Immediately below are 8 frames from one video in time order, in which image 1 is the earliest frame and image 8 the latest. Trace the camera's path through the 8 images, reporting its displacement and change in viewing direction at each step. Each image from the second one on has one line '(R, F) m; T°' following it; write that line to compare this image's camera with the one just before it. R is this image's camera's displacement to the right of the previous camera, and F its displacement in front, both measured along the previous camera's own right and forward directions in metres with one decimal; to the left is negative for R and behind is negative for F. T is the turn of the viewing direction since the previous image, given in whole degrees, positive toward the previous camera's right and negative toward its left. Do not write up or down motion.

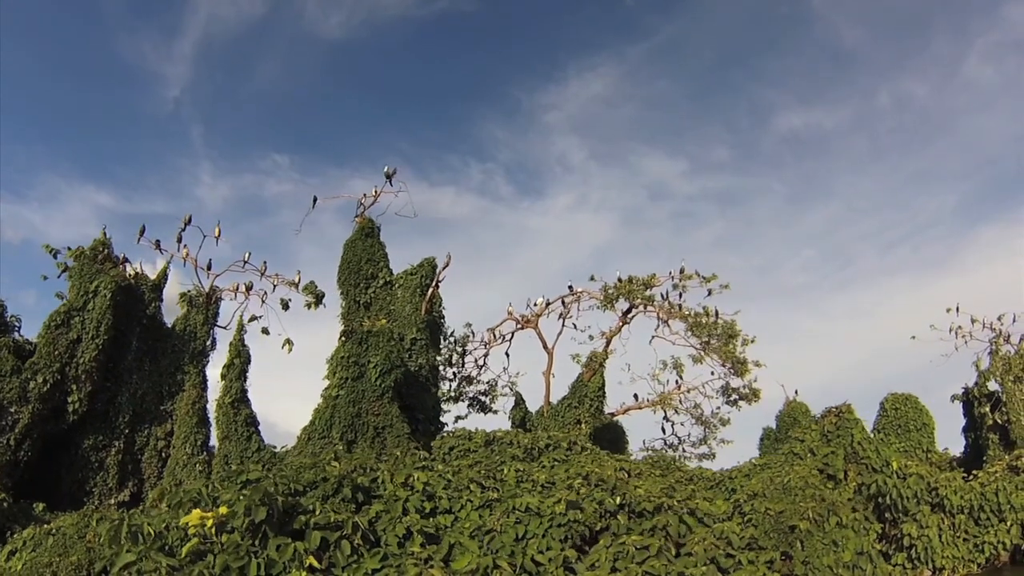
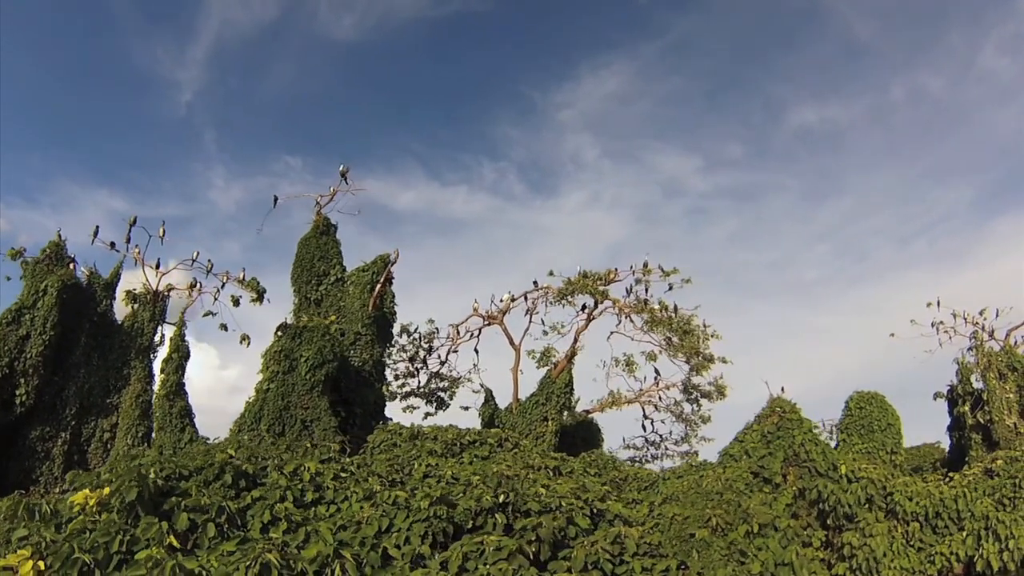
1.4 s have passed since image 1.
(+1.2, -0.1) m; -4°
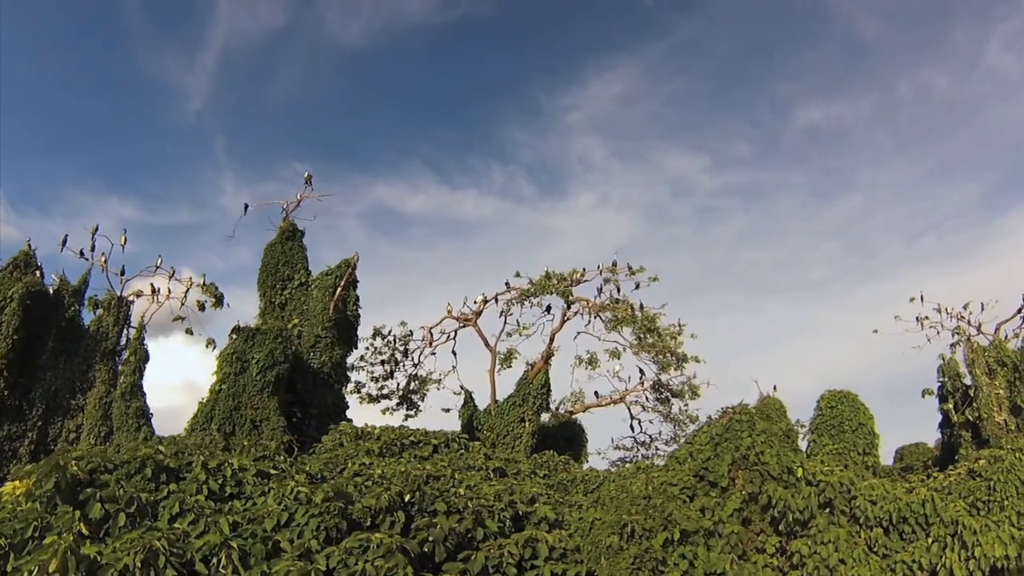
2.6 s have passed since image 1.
(+1.0, 0.0) m; -3°
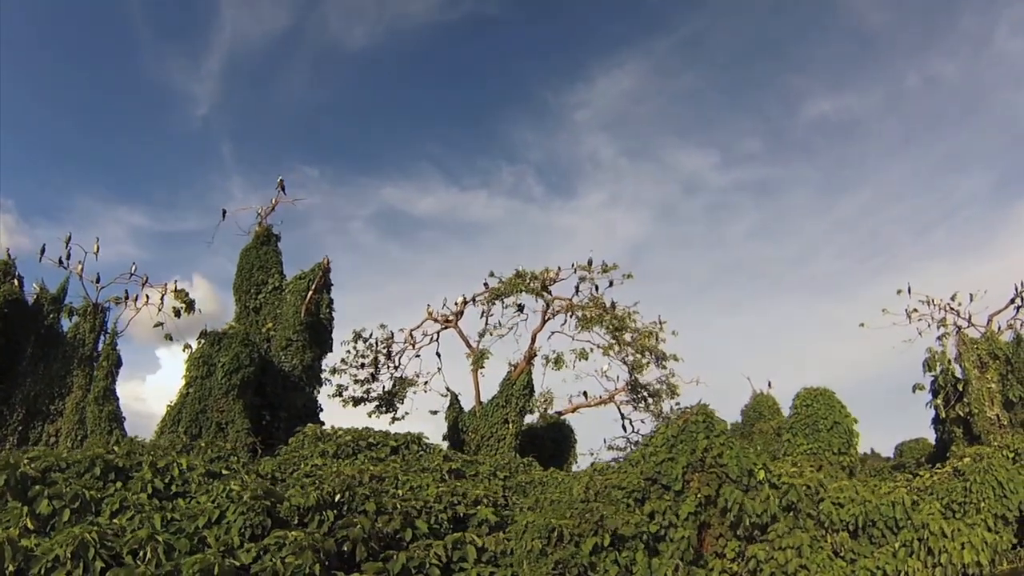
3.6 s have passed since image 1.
(+0.8, 0.0) m; -2°
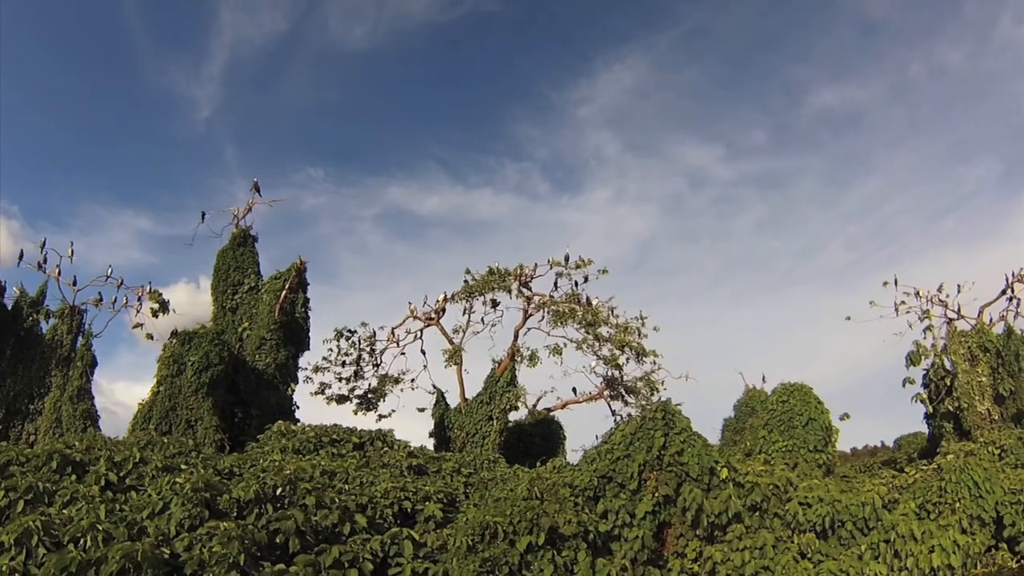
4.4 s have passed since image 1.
(+0.7, 0.0) m; -2°
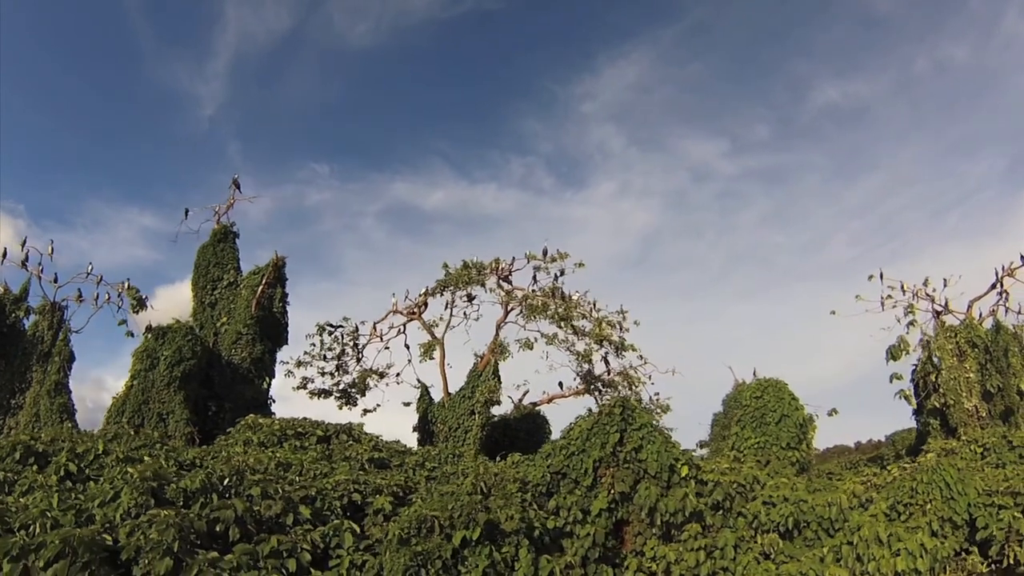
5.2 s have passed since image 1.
(+0.6, 0.0) m; -2°
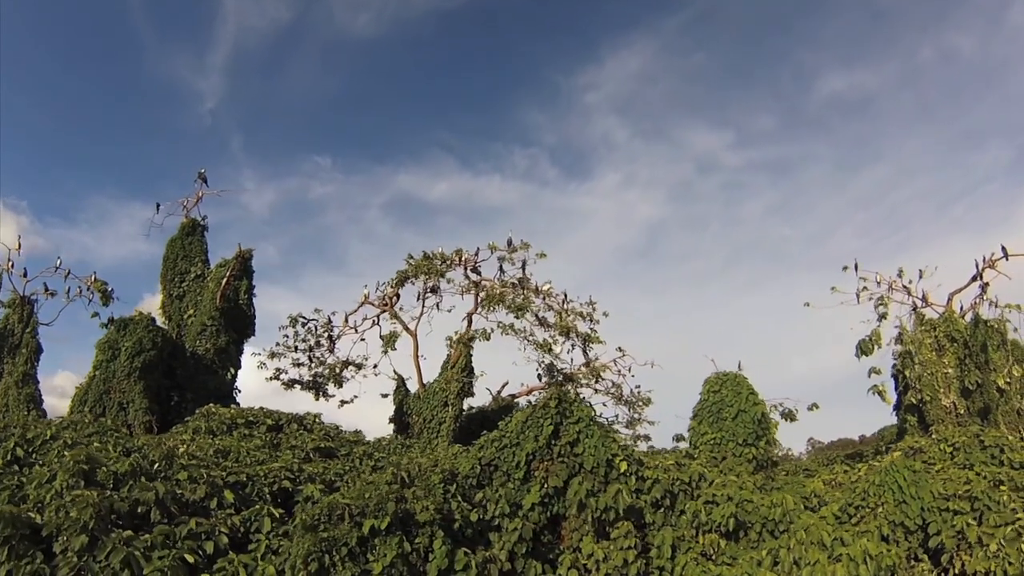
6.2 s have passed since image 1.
(+0.9, 0.0) m; -2°
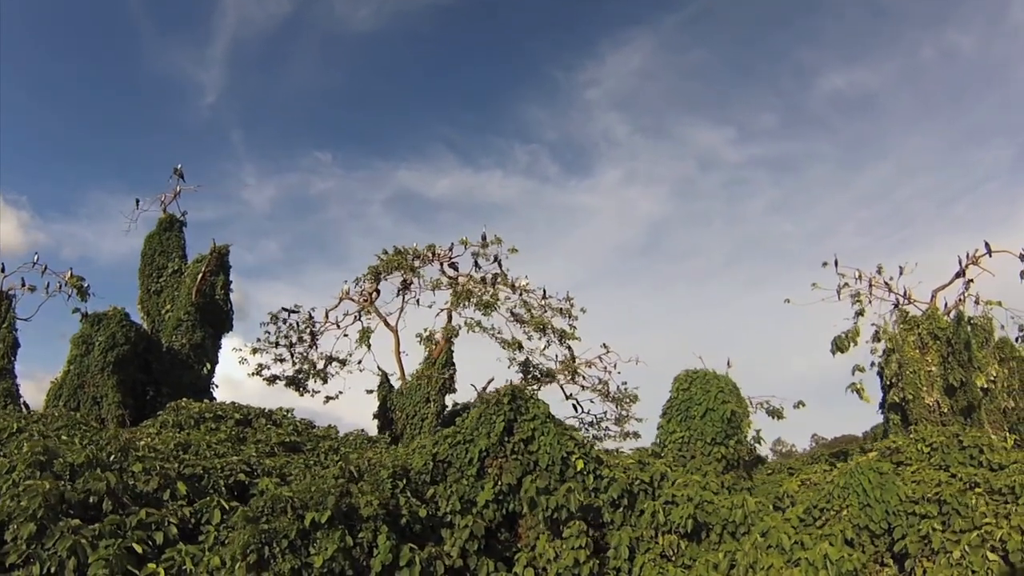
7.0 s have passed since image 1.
(+0.6, 0.0) m; -1°
